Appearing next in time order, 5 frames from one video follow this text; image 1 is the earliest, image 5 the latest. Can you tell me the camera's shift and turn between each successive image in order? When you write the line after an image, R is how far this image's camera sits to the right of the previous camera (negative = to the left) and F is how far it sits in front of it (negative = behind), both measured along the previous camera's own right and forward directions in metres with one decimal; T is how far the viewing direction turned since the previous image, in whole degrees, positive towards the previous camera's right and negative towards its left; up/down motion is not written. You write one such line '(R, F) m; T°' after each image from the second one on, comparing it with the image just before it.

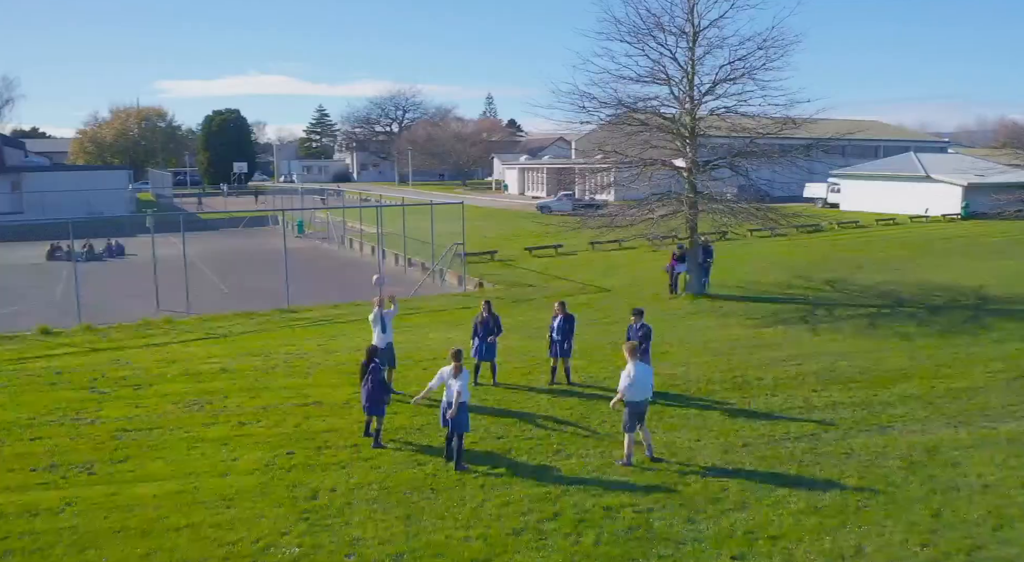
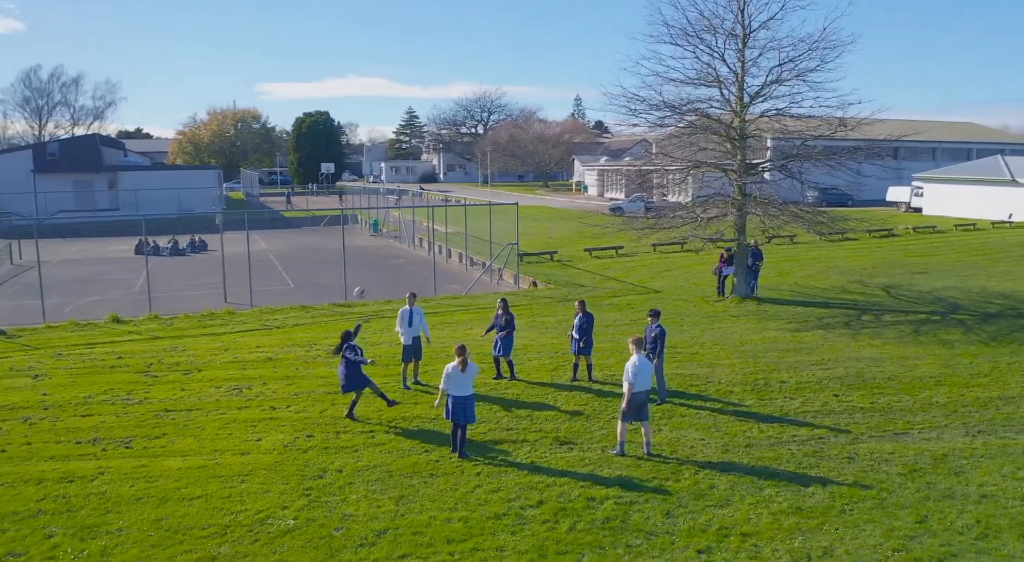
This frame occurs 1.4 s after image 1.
(+1.3, -0.4) m; -6°
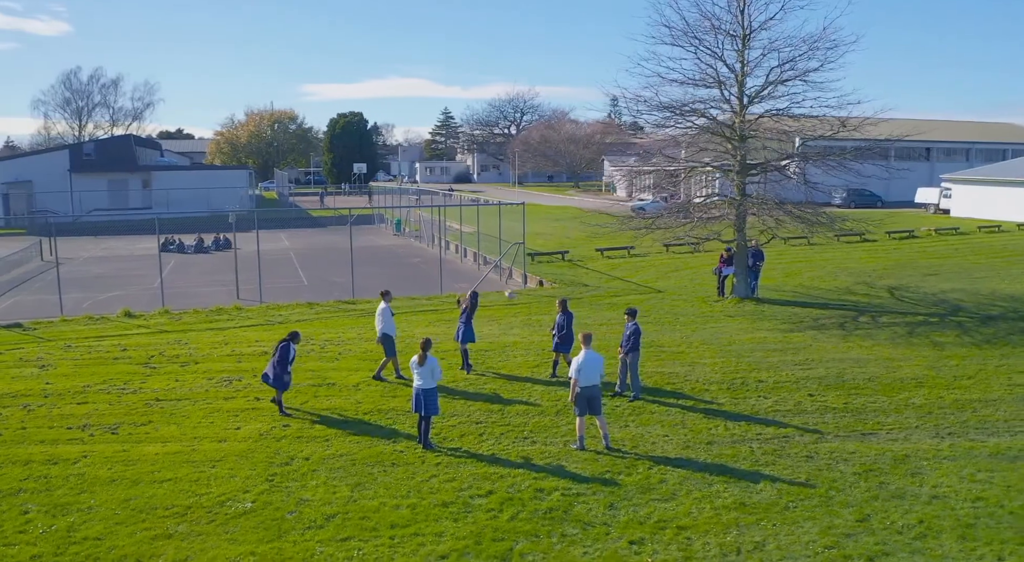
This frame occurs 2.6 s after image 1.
(+1.1, -0.3) m; -3°
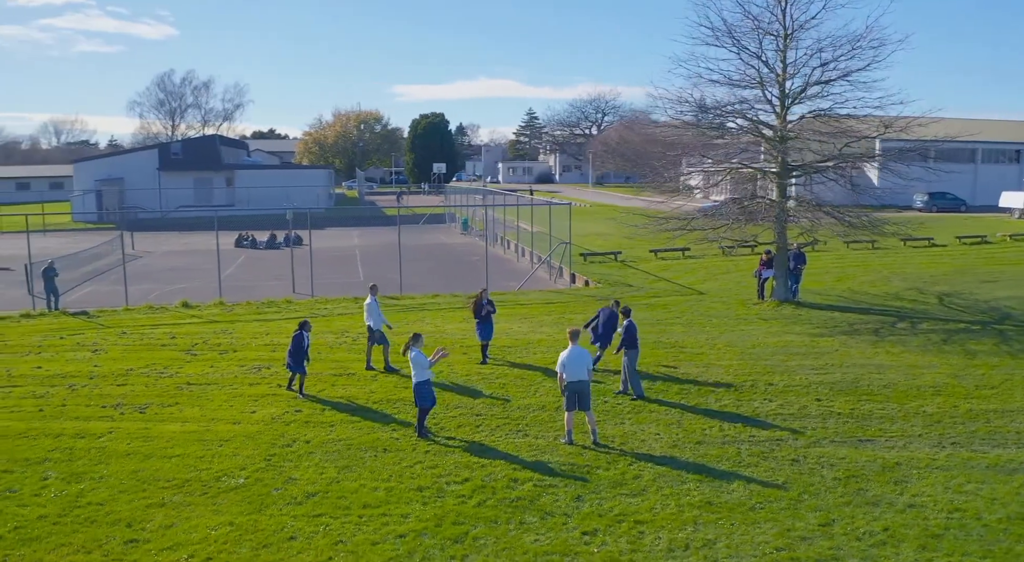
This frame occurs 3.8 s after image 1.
(+1.5, -0.3) m; -6°
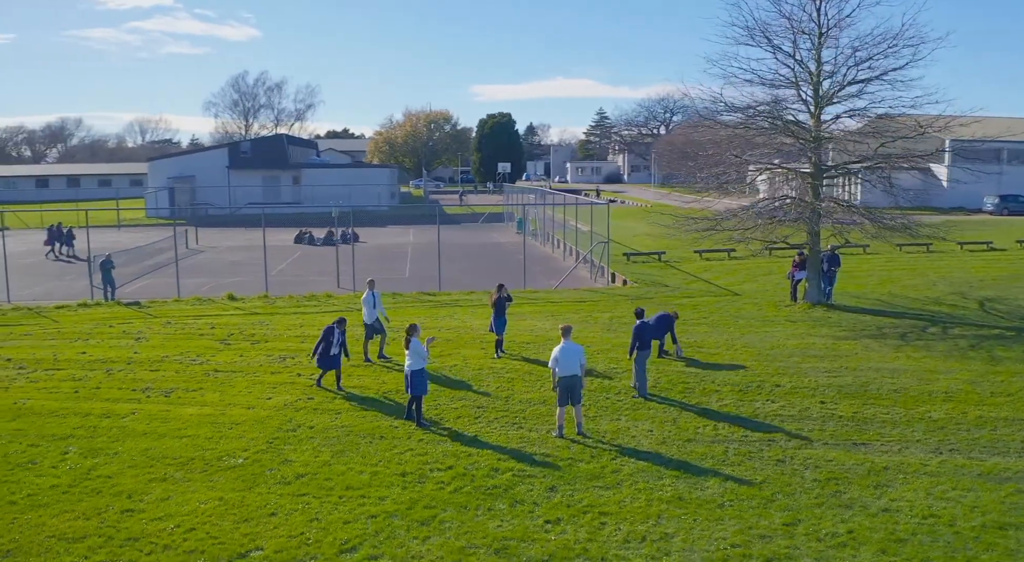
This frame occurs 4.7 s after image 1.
(+1.3, -0.3) m; -5°
